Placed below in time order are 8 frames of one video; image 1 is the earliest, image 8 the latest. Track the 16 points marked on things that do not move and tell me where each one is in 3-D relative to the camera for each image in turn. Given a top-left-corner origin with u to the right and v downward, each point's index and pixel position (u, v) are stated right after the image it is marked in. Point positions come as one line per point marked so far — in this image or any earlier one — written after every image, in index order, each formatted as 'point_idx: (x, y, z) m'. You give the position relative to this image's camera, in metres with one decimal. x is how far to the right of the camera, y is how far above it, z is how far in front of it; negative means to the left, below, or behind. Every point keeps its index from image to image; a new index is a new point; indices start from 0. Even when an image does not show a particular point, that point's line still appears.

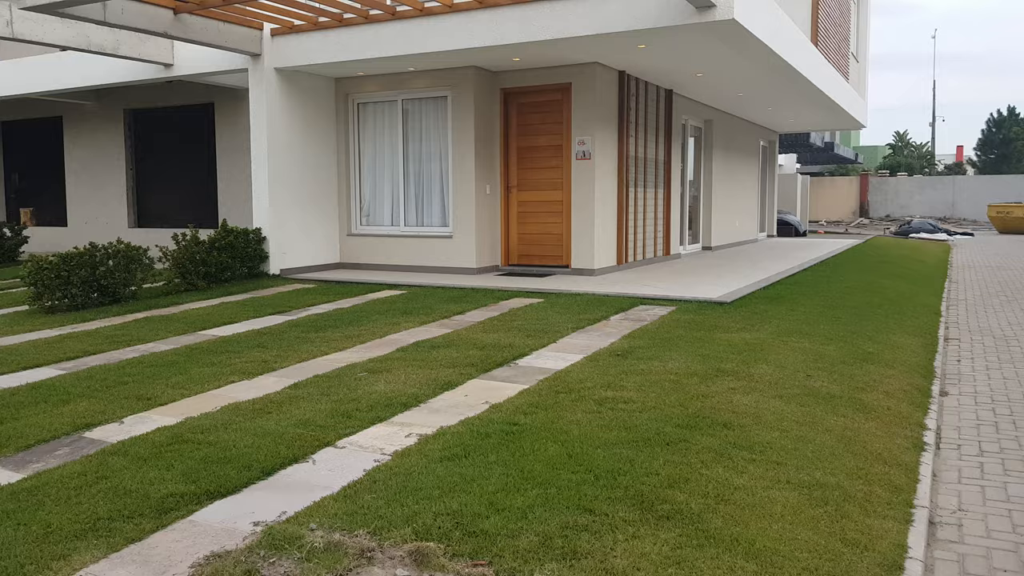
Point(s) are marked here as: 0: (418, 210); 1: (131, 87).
0: (-1.3, +1.1, +10.2) m
1: (-6.1, +3.2, +12.2) m
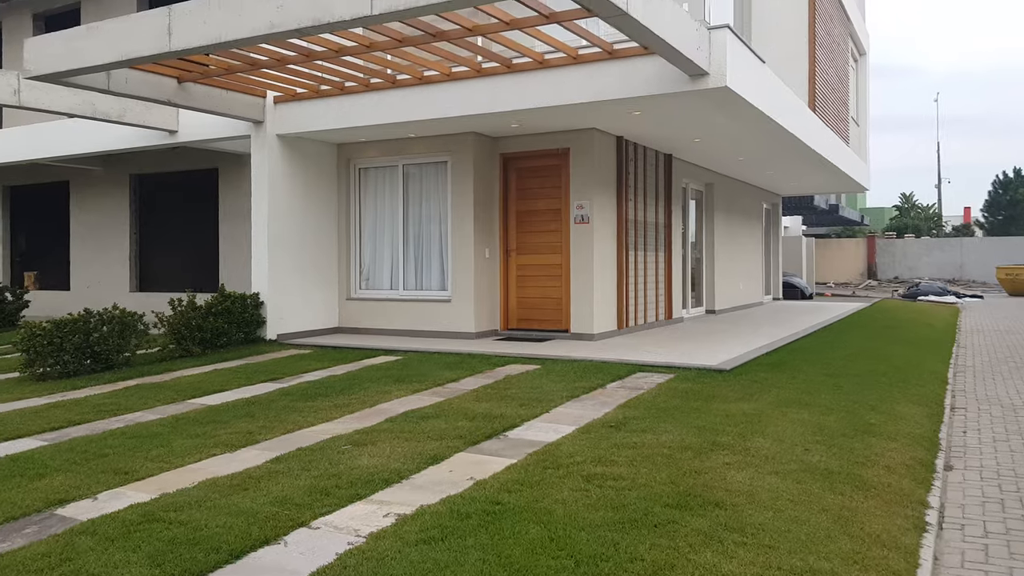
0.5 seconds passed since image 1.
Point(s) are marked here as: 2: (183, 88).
0: (-1.3, +0.2, +10.1) m
1: (-6.1, +2.2, +12.4) m
2: (-3.6, +2.2, +8.3) m
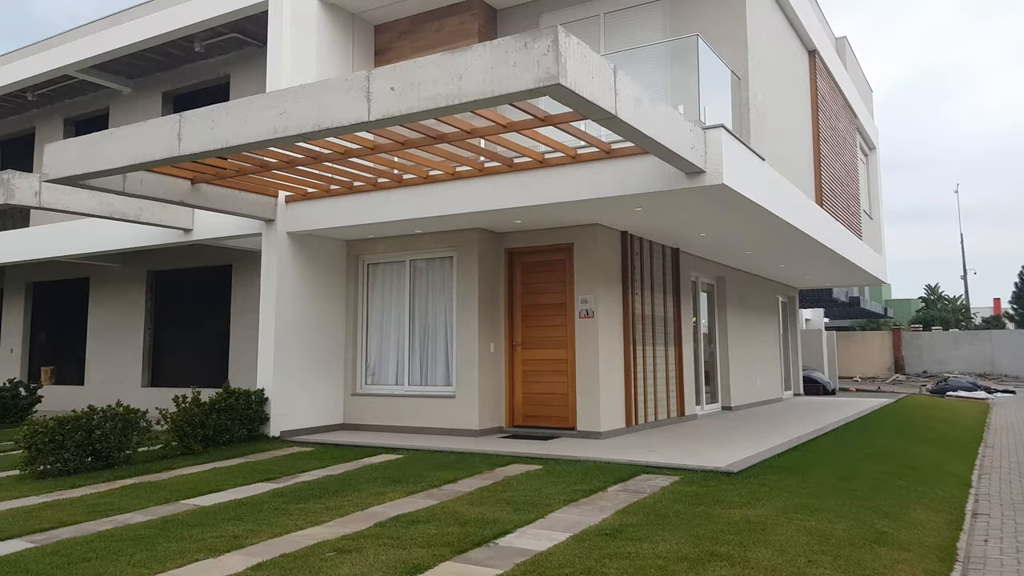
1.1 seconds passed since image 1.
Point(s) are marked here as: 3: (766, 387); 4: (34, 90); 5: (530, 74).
0: (-1.2, -1.1, +10.1) m
1: (-6.0, +0.6, +12.7) m
2: (-3.5, +1.1, +8.5) m
3: (+5.3, -2.1, +15.9) m
4: (-8.2, +3.4, +13.0) m
5: (+0.1, +1.3, +4.7) m
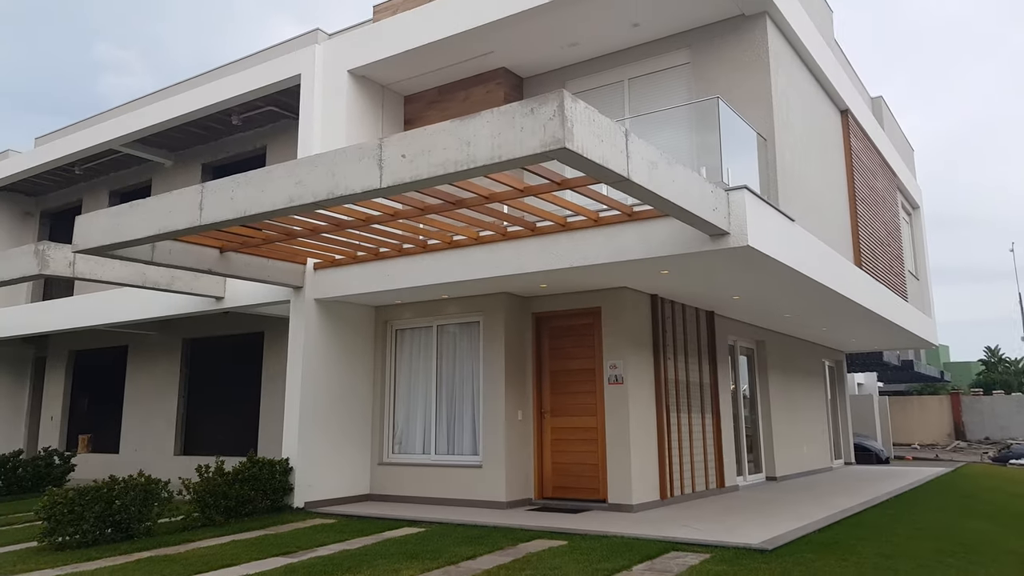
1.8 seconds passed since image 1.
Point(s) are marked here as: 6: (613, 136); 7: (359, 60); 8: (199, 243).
0: (-0.8, -1.9, +9.8) m
1: (-5.4, -0.5, +12.8) m
2: (-3.3, +0.4, +8.6) m
3: (+6.0, -3.3, +15.2) m
4: (-7.7, +2.2, +13.5) m
5: (+0.1, +0.9, +4.6) m
6: (+0.7, +1.0, +5.1) m
7: (-2.0, +3.0, +9.9) m
8: (-3.4, +0.5, +8.2) m
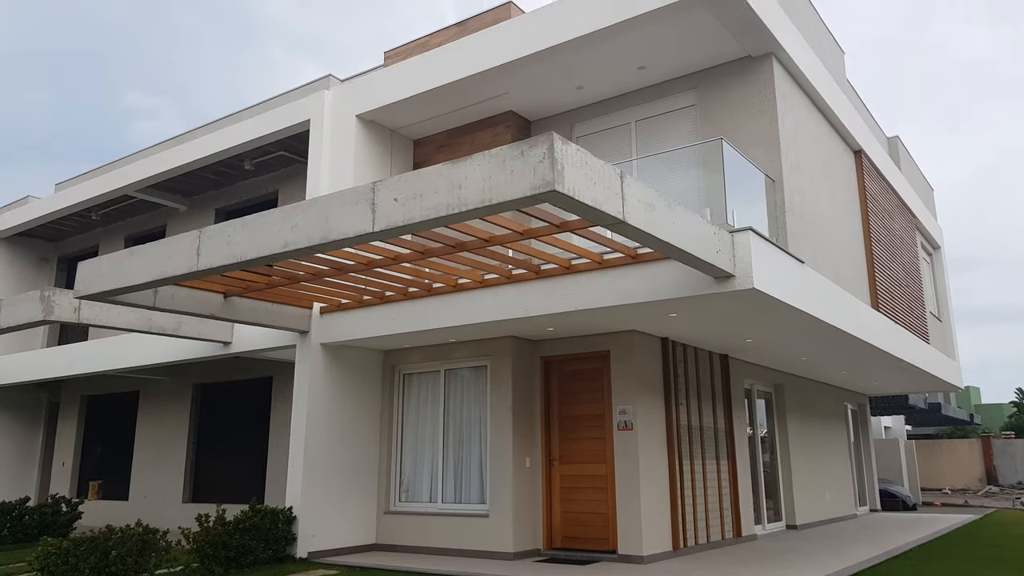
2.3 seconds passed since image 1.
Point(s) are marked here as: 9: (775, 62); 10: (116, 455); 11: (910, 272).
0: (-0.7, -2.5, +9.6) m
1: (-5.3, -1.3, +12.8) m
2: (-3.2, -0.2, +8.6) m
3: (+6.3, -4.1, +14.7) m
4: (-7.5, +1.4, +13.7) m
5: (+0.1, +0.6, +4.6) m
6: (+0.6, +0.7, +5.0) m
7: (-1.9, +2.4, +10.0) m
8: (-3.3, 0.0, +8.2) m
9: (+3.0, +2.6, +8.7) m
10: (-7.4, -3.1, +14.2) m
11: (+7.3, +0.3, +13.9) m
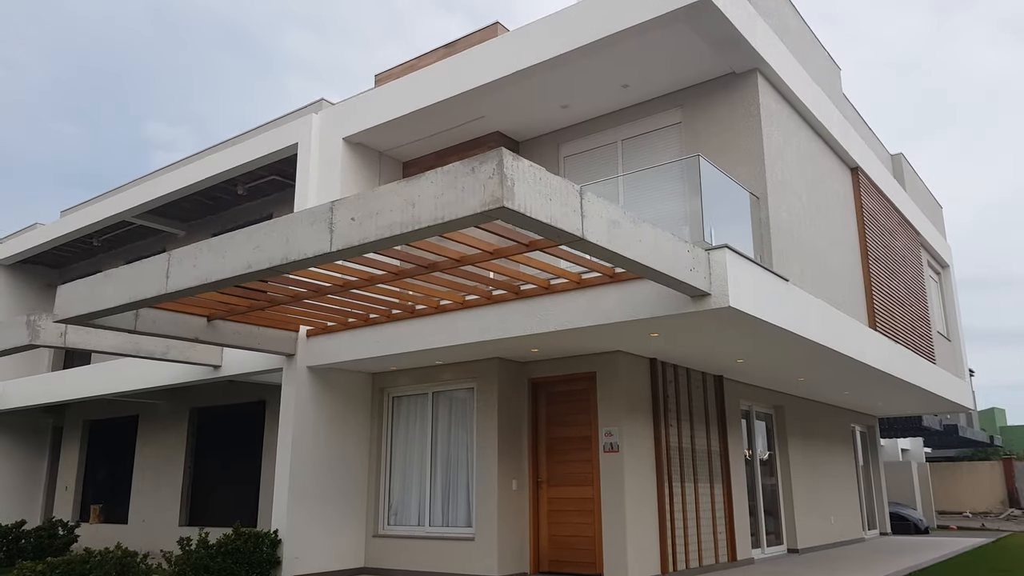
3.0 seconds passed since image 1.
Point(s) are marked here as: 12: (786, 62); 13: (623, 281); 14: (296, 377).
0: (-0.9, -2.8, +9.5) m
1: (-5.3, -1.7, +12.9) m
2: (-3.4, -0.4, +8.6) m
3: (+6.3, -4.5, +14.3) m
4: (-7.6, +1.0, +13.9) m
5: (-0.2, +0.5, +4.5) m
6: (+0.3, +0.6, +5.0) m
7: (-2.1, +2.1, +10.1) m
8: (-3.5, -0.3, +8.2) m
9: (+2.8, +2.4, +8.7) m
10: (-7.5, -3.6, +14.3) m
11: (+7.3, 0.0, +13.7) m
12: (+3.3, +2.7, +9.2) m
13: (+1.1, +0.1, +7.2) m
14: (-2.7, -1.1, +9.6) m
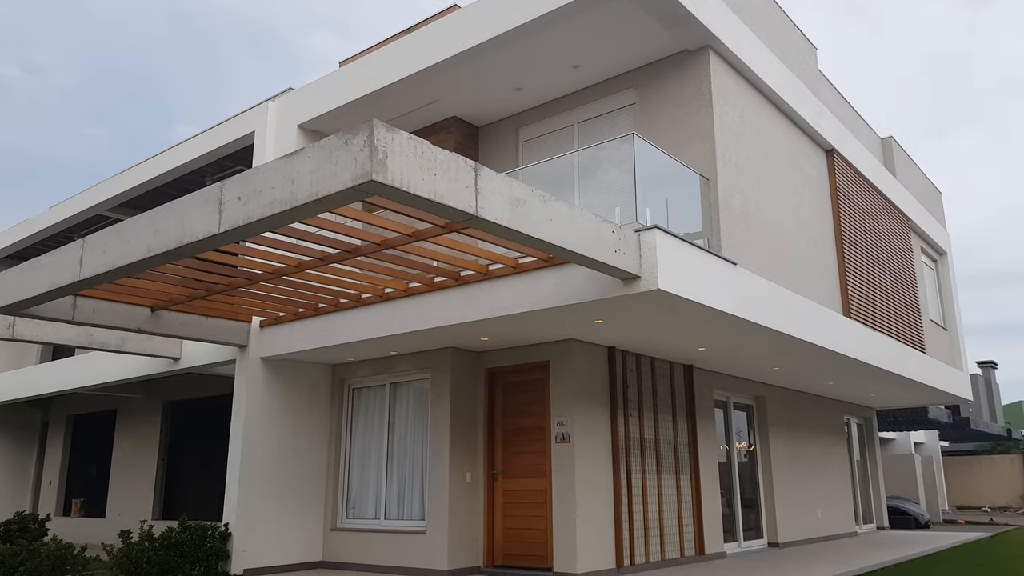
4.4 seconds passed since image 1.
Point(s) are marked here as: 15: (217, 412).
0: (-1.4, -2.6, +9.4) m
1: (-5.8, -1.6, +12.9) m
2: (-4.0, -0.3, +8.5) m
3: (+5.9, -4.3, +14.0) m
4: (-8.0, +1.1, +13.9) m
5: (-0.9, +0.7, +4.3) m
6: (-0.4, +0.7, +4.8) m
7: (-2.7, +2.3, +9.9) m
8: (-4.1, -0.1, +8.1) m
9: (+2.2, +2.6, +8.4) m
10: (-7.8, -3.5, +14.3) m
11: (+6.8, +0.2, +13.3) m
12: (+2.7, +2.9, +8.9) m
13: (+0.4, +0.2, +7.0) m
14: (-3.3, -1.0, +9.5) m
15: (-4.8, -2.0, +12.3) m
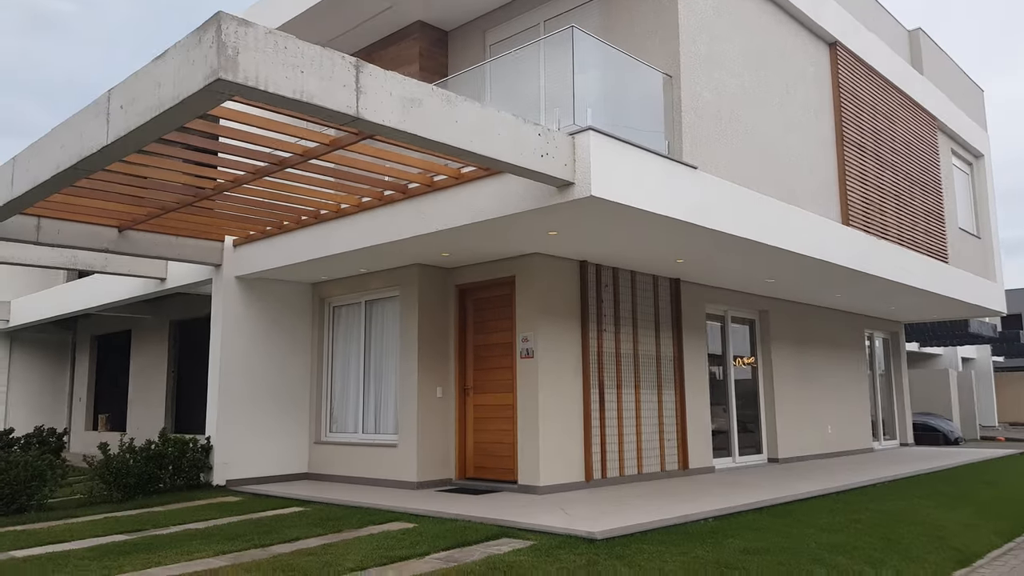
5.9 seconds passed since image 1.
0: (-1.7, -1.6, +9.5) m
1: (-5.8, -0.3, +13.2) m
2: (-4.4, +0.6, +8.6) m
3: (+6.0, -2.7, +13.6) m
4: (-8.0, +2.5, +14.1) m
5: (-1.7, +1.2, +4.1) m
6: (-1.1, +1.3, +4.5) m
7: (-3.0, +3.3, +9.6) m
8: (-4.6, +0.7, +8.2) m
9: (+1.7, +3.5, +7.7) m
10: (-7.7, -2.0, +15.0) m
11: (+6.7, +1.7, +12.4) m
12: (+2.3, +3.9, +8.1) m
13: (-0.1, +1.0, +6.7) m
14: (-3.6, 0.0, +9.5) m
15: (-4.9, -0.7, +12.5) m
